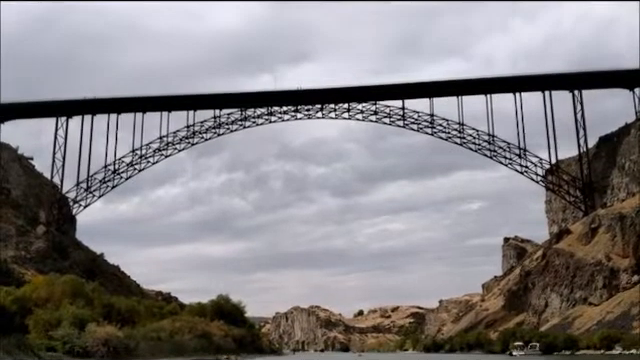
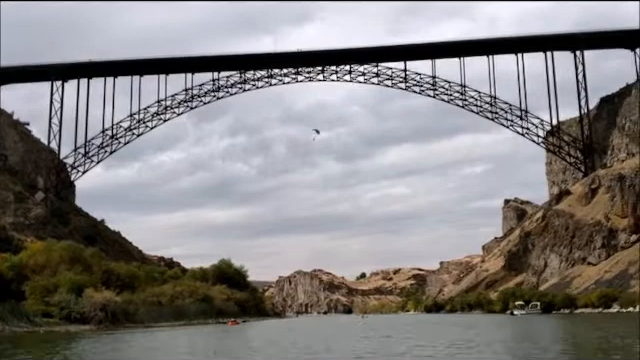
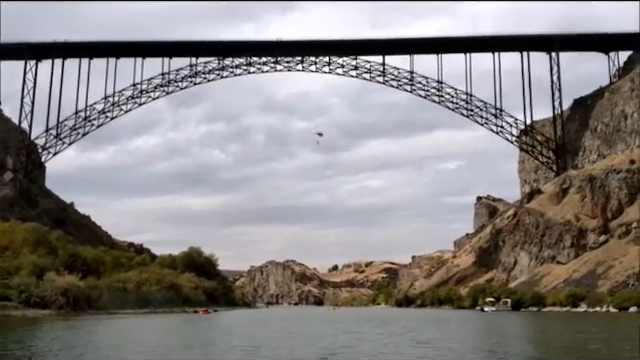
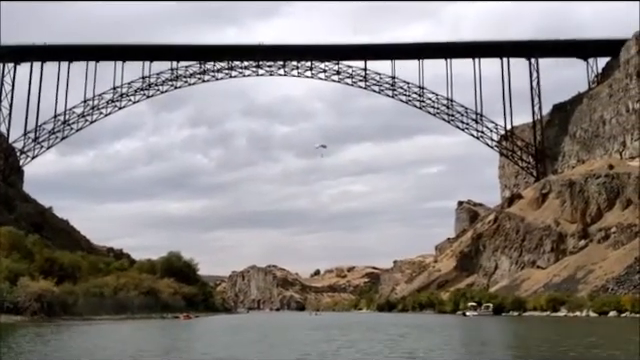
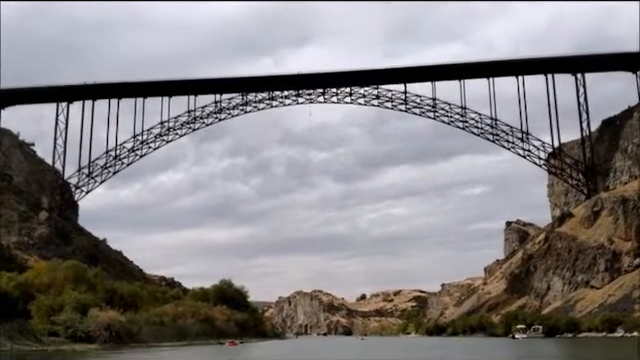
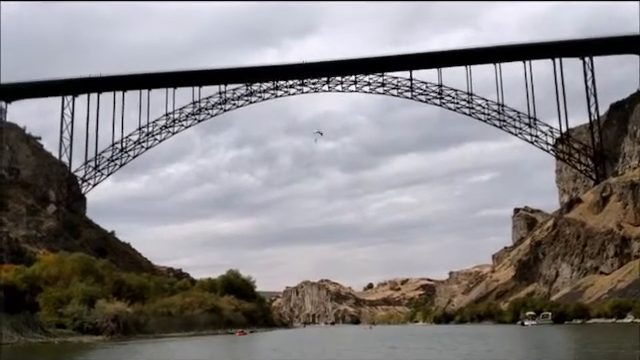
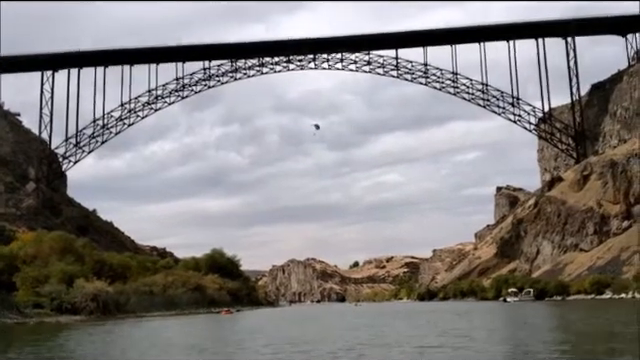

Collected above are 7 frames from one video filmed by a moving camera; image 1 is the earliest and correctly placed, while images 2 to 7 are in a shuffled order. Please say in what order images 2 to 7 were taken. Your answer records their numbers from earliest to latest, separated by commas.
5, 6, 2, 7, 3, 4
